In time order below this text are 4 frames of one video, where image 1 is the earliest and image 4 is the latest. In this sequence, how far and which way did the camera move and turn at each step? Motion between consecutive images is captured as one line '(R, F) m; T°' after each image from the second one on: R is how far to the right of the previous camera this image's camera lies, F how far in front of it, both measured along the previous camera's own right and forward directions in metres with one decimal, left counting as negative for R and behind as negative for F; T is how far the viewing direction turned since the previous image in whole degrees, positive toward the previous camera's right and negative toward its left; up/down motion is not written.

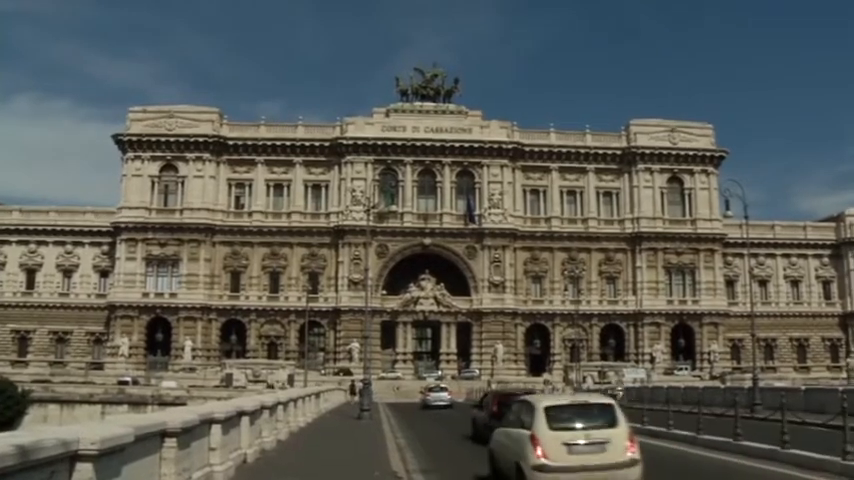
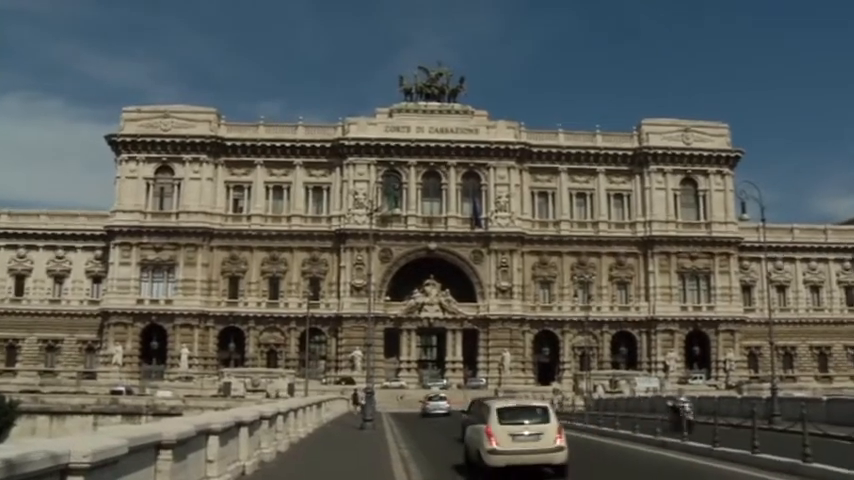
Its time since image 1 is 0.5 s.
(-0.1, +2.9) m; 0°
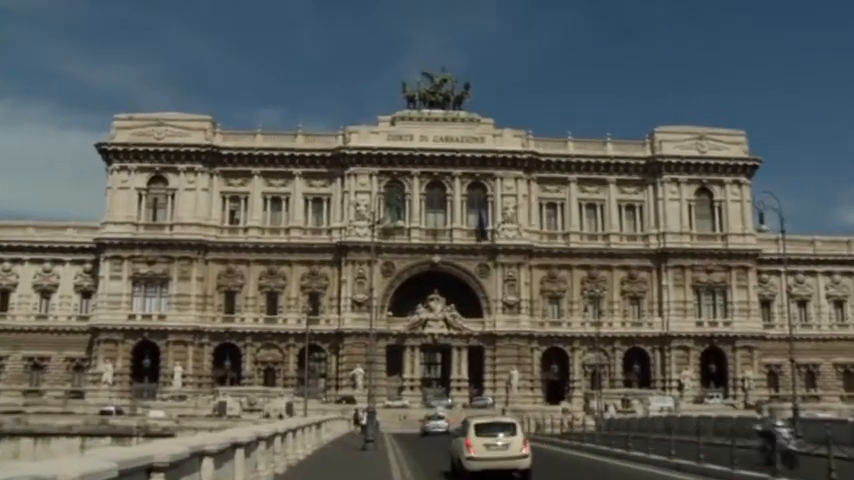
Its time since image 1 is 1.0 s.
(0.0, +3.4) m; 0°
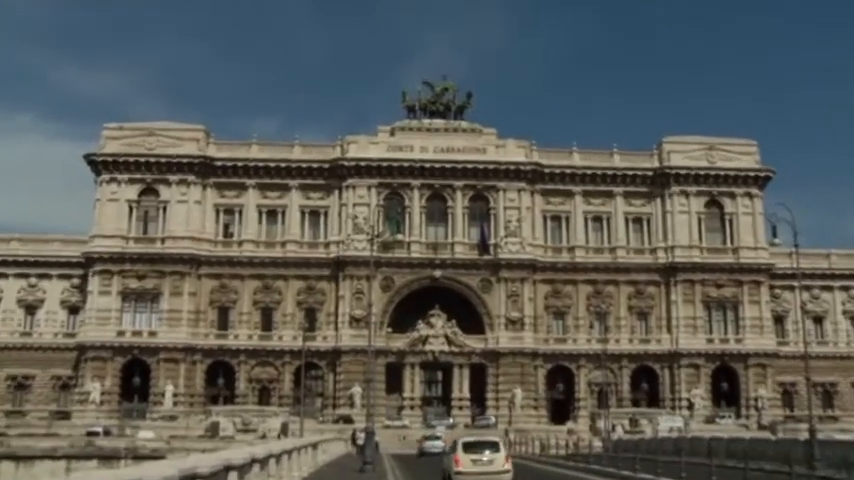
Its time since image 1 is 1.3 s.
(0.0, +2.7) m; 0°
